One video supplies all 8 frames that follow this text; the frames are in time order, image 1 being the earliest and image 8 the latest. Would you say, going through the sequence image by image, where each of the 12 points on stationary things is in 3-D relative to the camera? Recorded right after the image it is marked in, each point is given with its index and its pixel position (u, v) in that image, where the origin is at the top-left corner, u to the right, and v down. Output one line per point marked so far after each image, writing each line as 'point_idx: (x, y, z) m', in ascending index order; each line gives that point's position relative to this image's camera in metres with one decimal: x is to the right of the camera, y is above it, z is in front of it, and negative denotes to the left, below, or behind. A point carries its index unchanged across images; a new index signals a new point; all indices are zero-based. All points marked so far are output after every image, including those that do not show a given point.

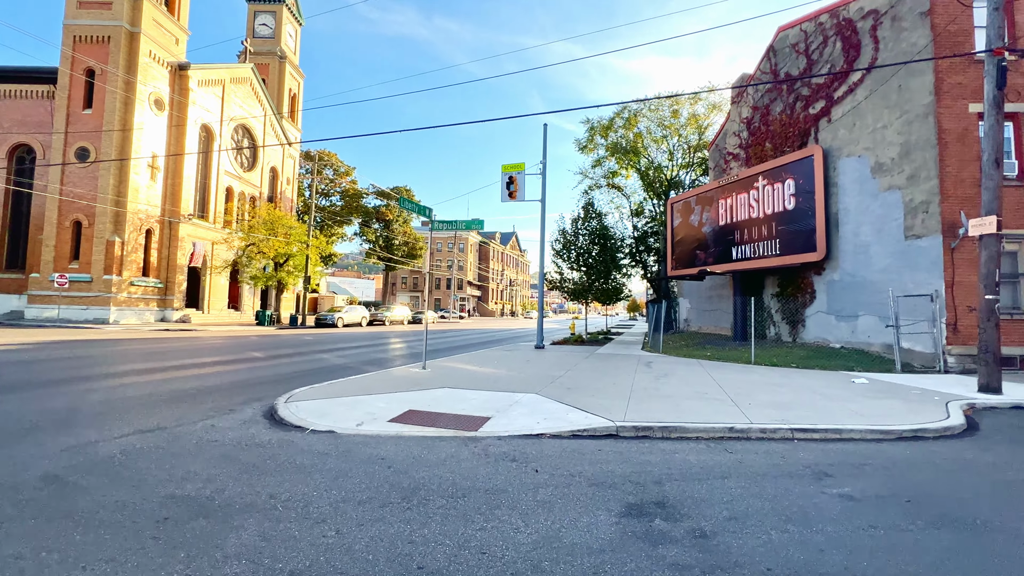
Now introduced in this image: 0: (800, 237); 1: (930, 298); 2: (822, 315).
0: (+9.8, +1.7, +15.4) m
1: (+10.5, -0.3, +11.1) m
2: (+10.4, -0.9, +15.1) m
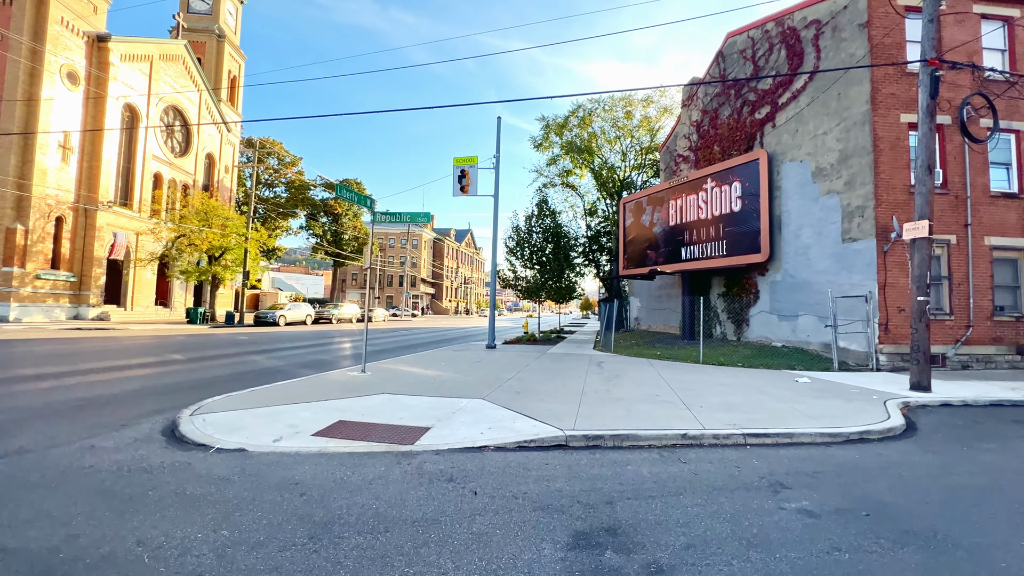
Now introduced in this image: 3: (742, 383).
0: (+8.1, +1.7, +15.8) m
1: (+9.2, -0.3, +11.6) m
2: (+8.7, -0.9, +15.6) m
3: (+4.6, -1.9, +9.0) m
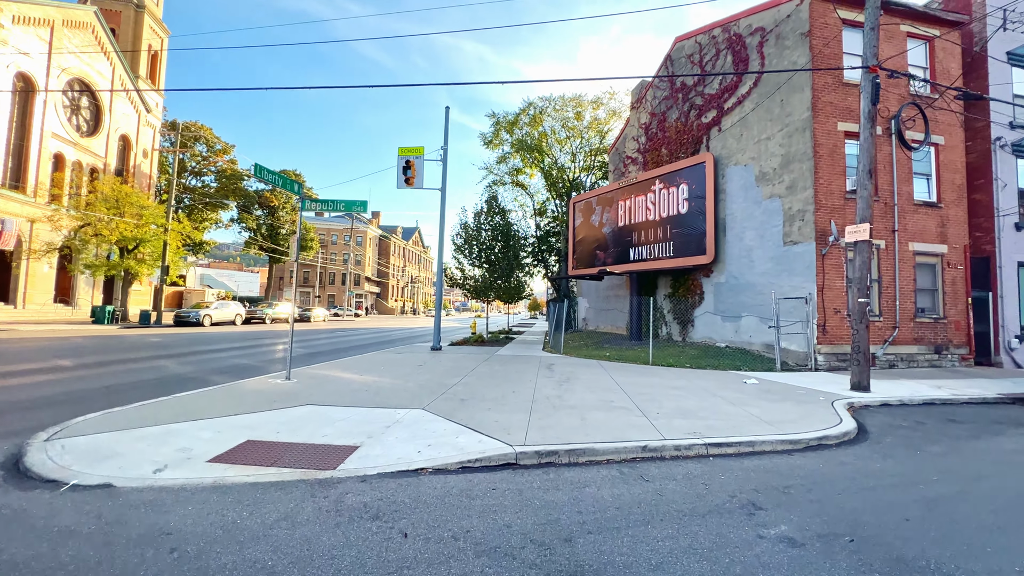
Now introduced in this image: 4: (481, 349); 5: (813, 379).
0: (+6.3, +1.7, +16.0) m
1: (+7.8, -0.3, +11.9) m
2: (+6.9, -0.9, +15.8) m
3: (+3.6, -1.9, +8.8) m
4: (-1.0, -2.1, +15.7) m
5: (+6.6, -2.0, +9.8) m
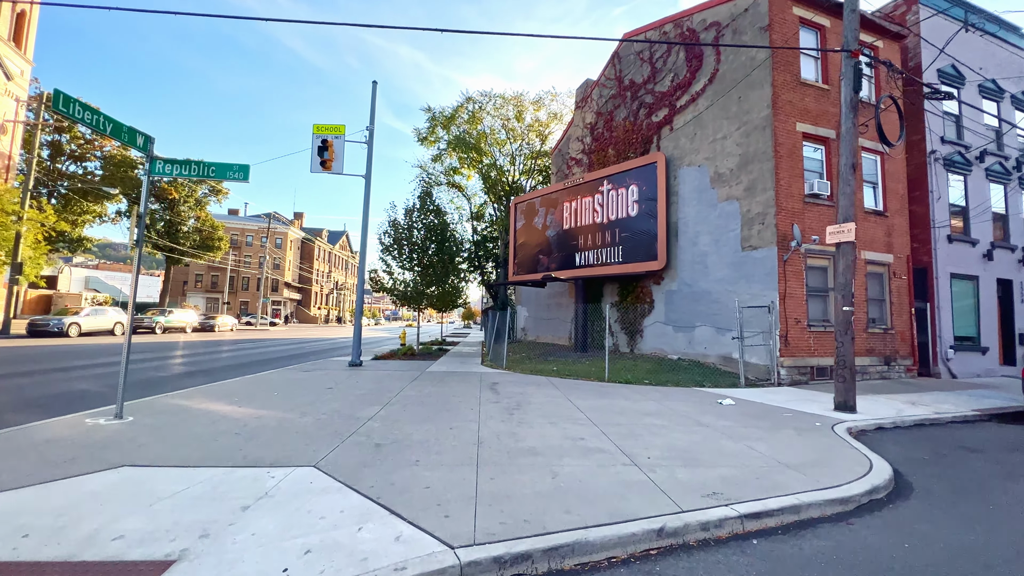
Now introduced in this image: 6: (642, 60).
0: (+4.3, +1.4, +14.9) m
1: (+6.3, -0.5, +11.1) m
2: (+4.8, -1.2, +14.8) m
3: (+2.6, -2.0, +7.4) m
4: (-3.0, -2.3, +13.5) m
5: (+5.4, -2.2, +8.8) m
6: (+4.8, +8.4, +16.6) m
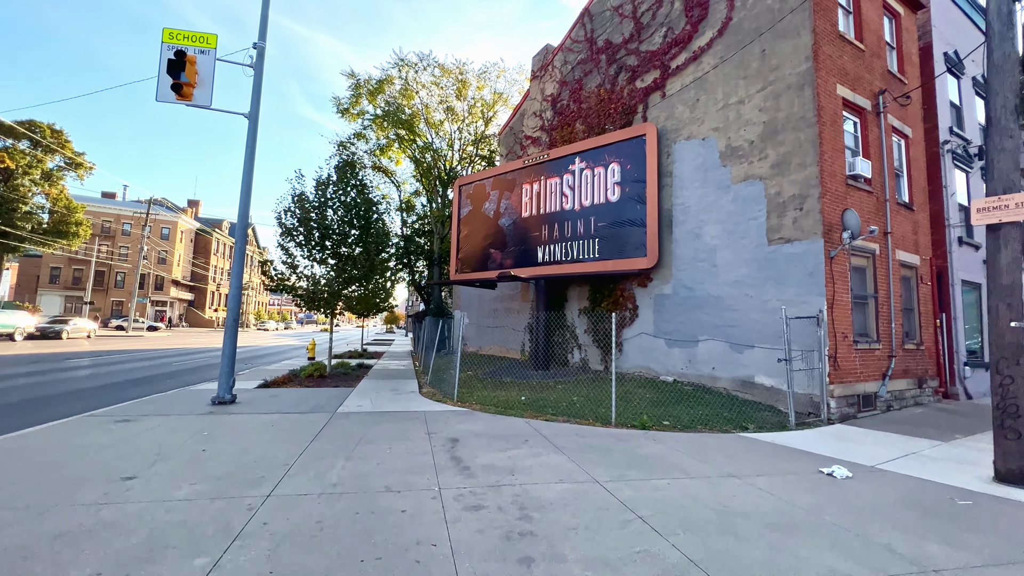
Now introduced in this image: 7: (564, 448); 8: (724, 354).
0: (+3.0, +1.3, +11.9) m
1: (+5.6, -0.6, +8.4) m
2: (+3.5, -1.3, +11.8) m
3: (+2.5, -2.0, +4.1) m
4: (-4.0, -2.2, +9.2) m
5: (+5.0, -2.2, +6.0) m
6: (+3.4, +8.3, +13.7) m
7: (+0.7, -2.0, +5.7) m
8: (+4.7, -1.5, +10.0) m
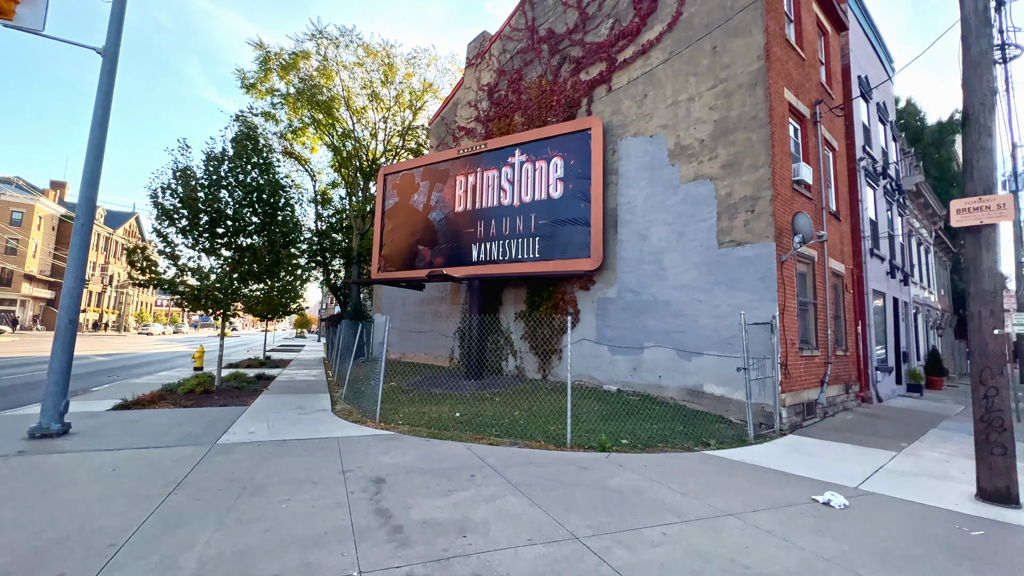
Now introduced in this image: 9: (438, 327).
0: (+1.4, +1.3, +11.1) m
1: (+4.6, -0.7, +8.1) m
2: (+1.9, -1.4, +11.1) m
3: (+2.2, -2.0, +3.3) m
4: (-5.1, -2.1, +7.2) m
5: (+4.4, -2.3, +5.6) m
6: (+1.6, +8.2, +13.0) m
7: (+0.1, -2.0, +4.5) m
8: (+3.4, -1.5, +9.5) m
9: (-2.5, -1.4, +15.7) m
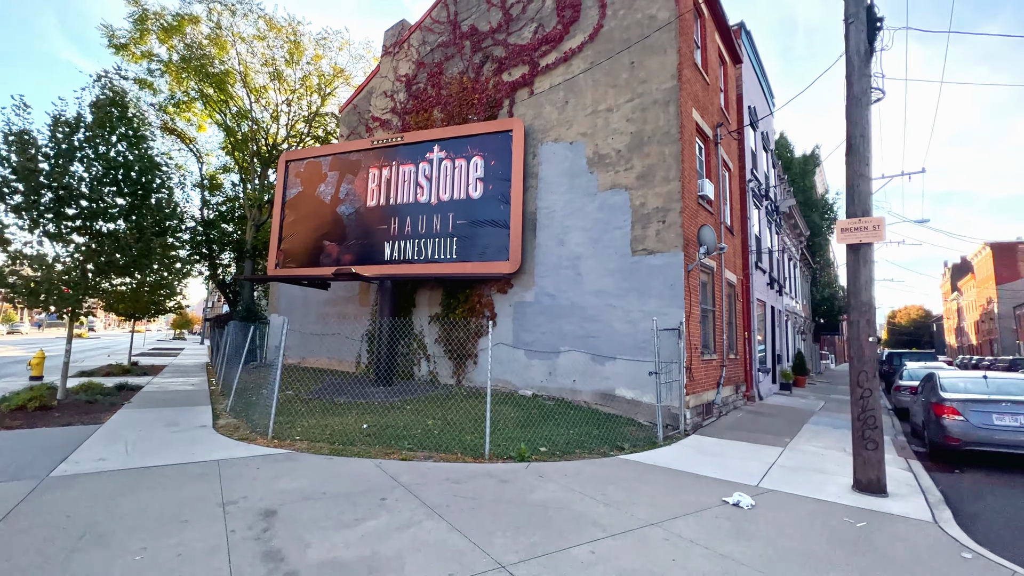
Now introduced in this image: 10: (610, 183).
0: (-0.6, +1.2, +10.8) m
1: (+3.0, -0.9, +8.5) m
2: (-0.2, -1.5, +10.9) m
3: (+1.6, -2.0, +3.4) m
4: (-6.3, -2.0, +5.7) m
5: (+3.3, -2.4, +6.0) m
6: (-0.6, +8.1, +12.8) m
7: (-0.7, -2.0, +4.1) m
8: (+1.6, -1.7, +9.7) m
9: (-5.4, -1.3, +14.6) m
10: (+2.1, +2.3, +9.8) m
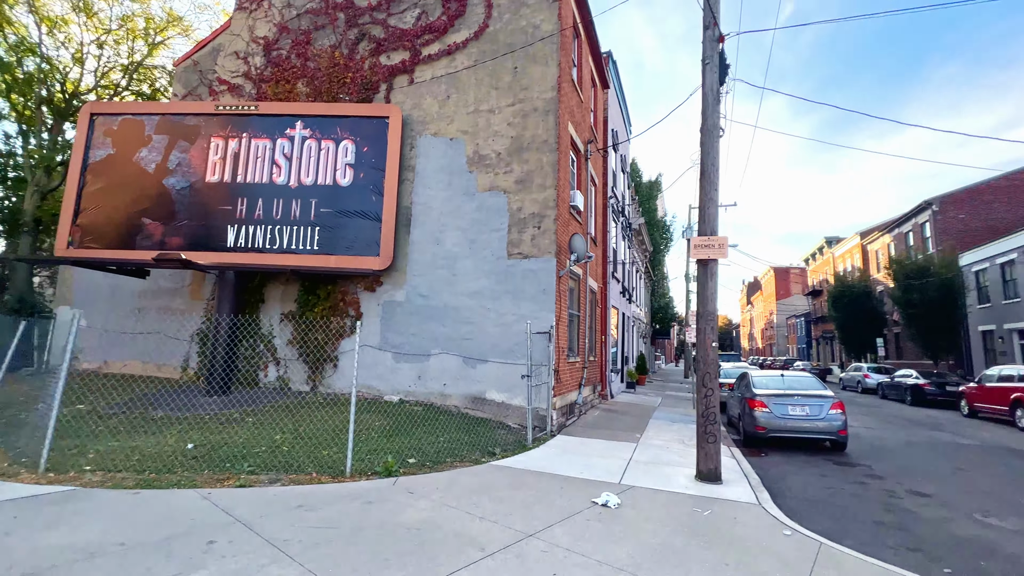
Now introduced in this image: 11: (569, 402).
0: (-3.4, +1.3, +9.9) m
1: (+0.6, -0.9, +8.7) m
2: (-3.2, -1.4, +10.1) m
3: (+0.7, -2.1, +3.4) m
4: (-7.6, -1.7, +3.4) m
5: (+1.6, -2.5, +6.3) m
6: (-3.7, +8.2, +11.8) m
7: (-1.7, -1.9, +3.4) m
8: (-1.1, -1.7, +9.4) m
9: (-9.2, -1.0, +12.1) m
10: (-0.5, +2.2, +9.7) m
11: (+1.2, -2.4, +9.7) m
